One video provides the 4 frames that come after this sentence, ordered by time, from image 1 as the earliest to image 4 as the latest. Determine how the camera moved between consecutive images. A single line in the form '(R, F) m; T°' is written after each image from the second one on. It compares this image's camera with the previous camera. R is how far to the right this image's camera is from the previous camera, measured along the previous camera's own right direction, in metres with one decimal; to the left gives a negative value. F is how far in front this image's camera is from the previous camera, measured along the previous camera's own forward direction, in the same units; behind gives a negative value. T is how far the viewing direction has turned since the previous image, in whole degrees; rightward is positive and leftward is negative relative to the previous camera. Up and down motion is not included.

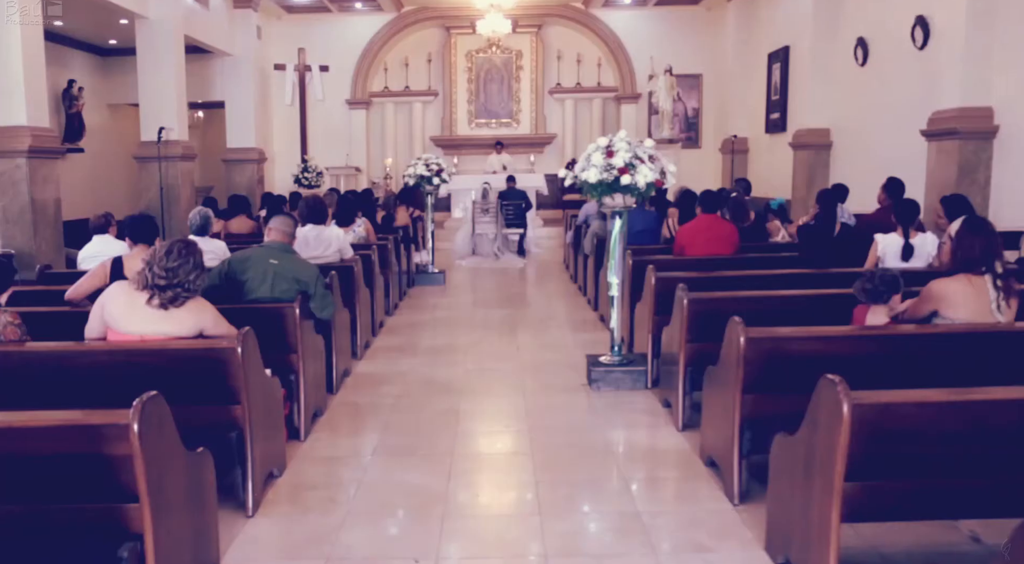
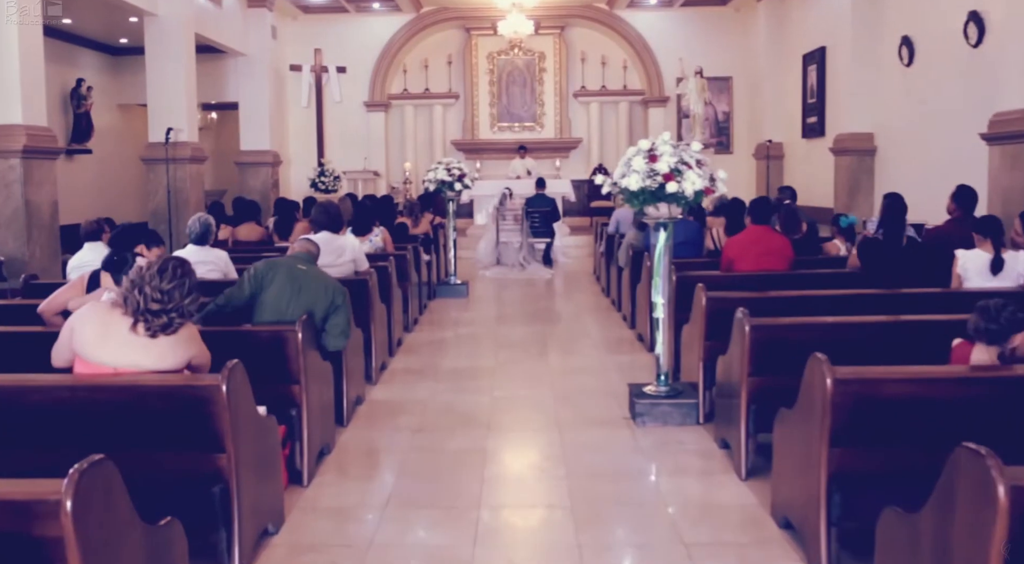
(-0.1, +0.6) m; -1°
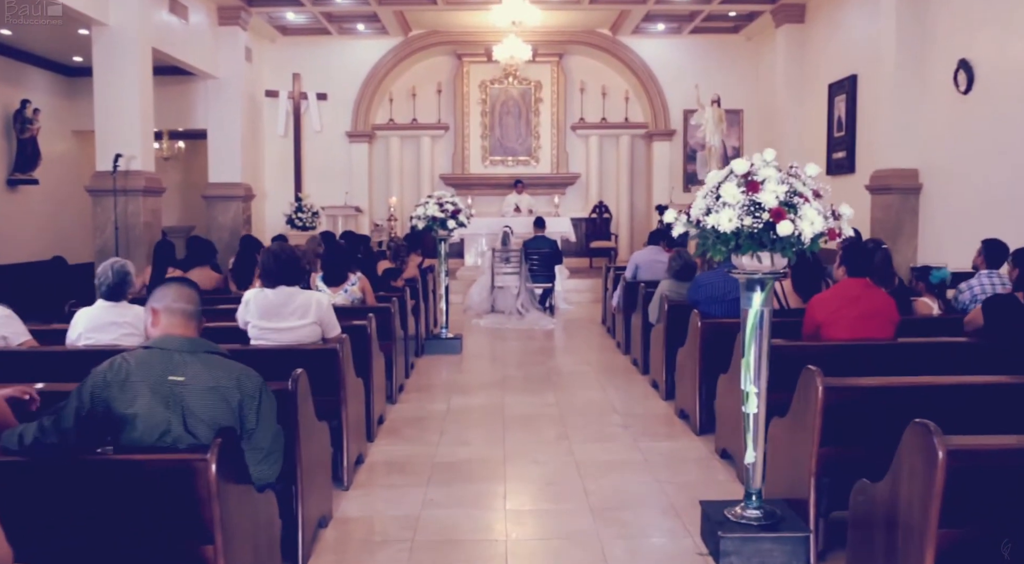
(-0.2, +1.4) m; +1°
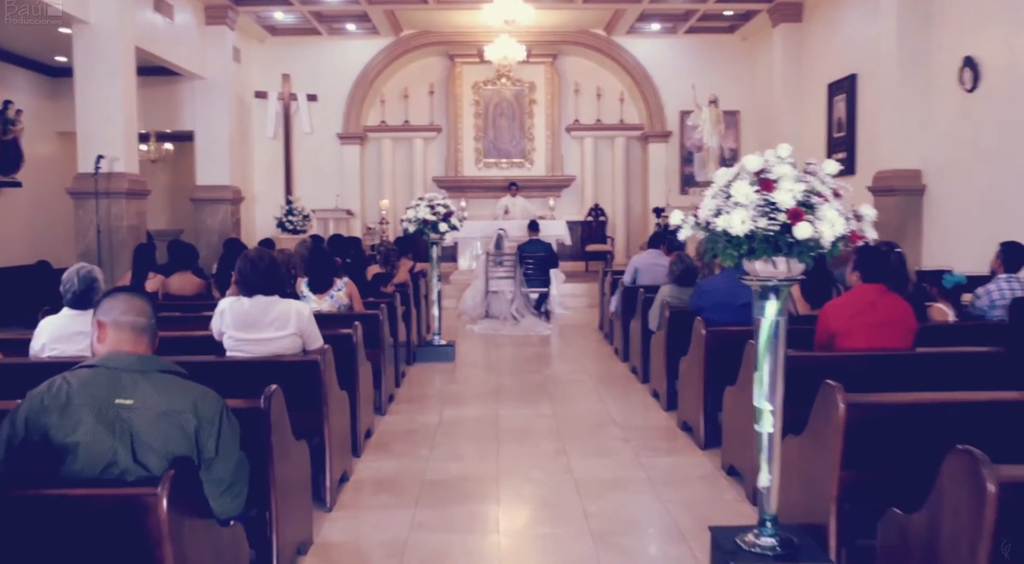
(0.0, +0.3) m; 0°
